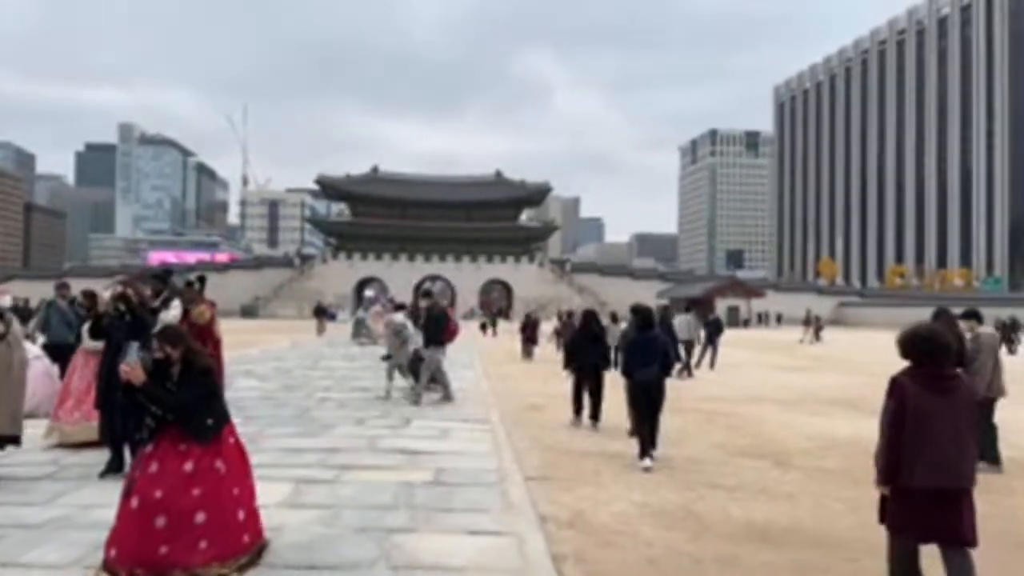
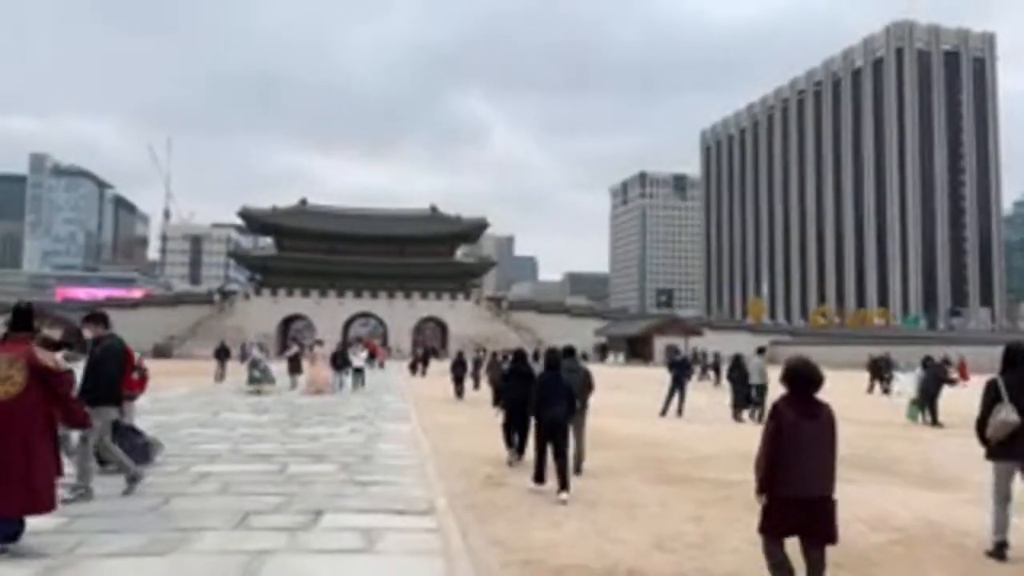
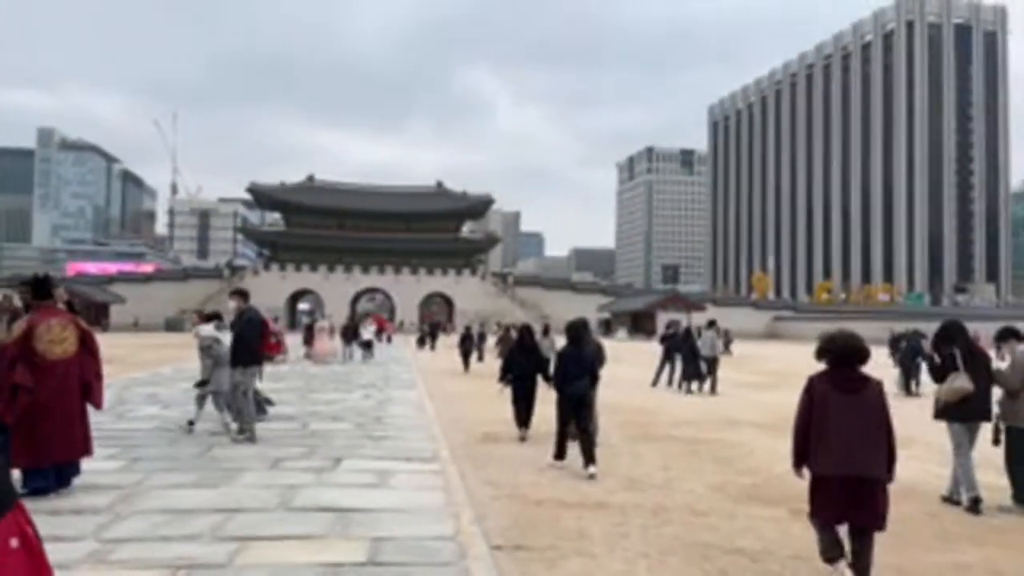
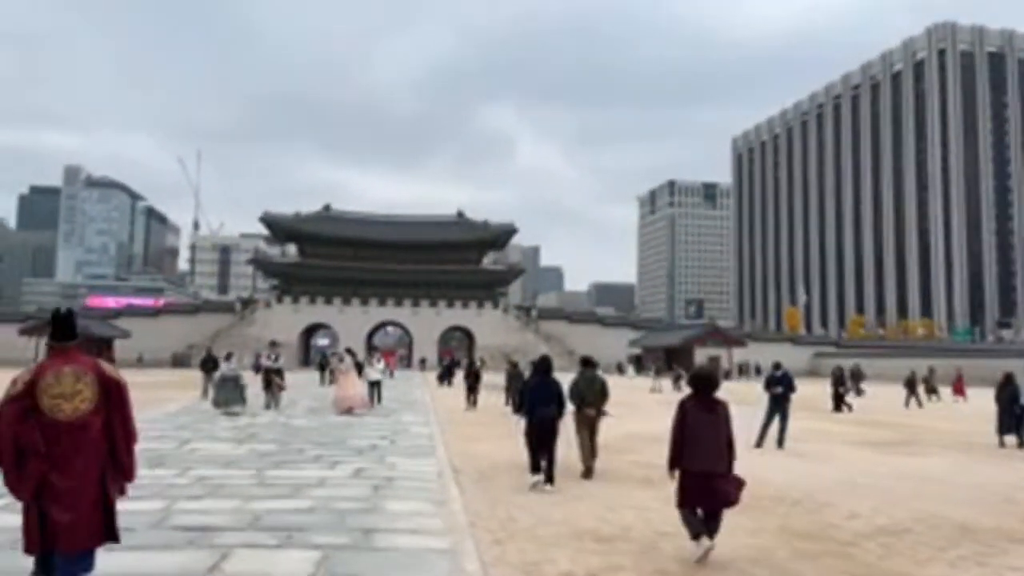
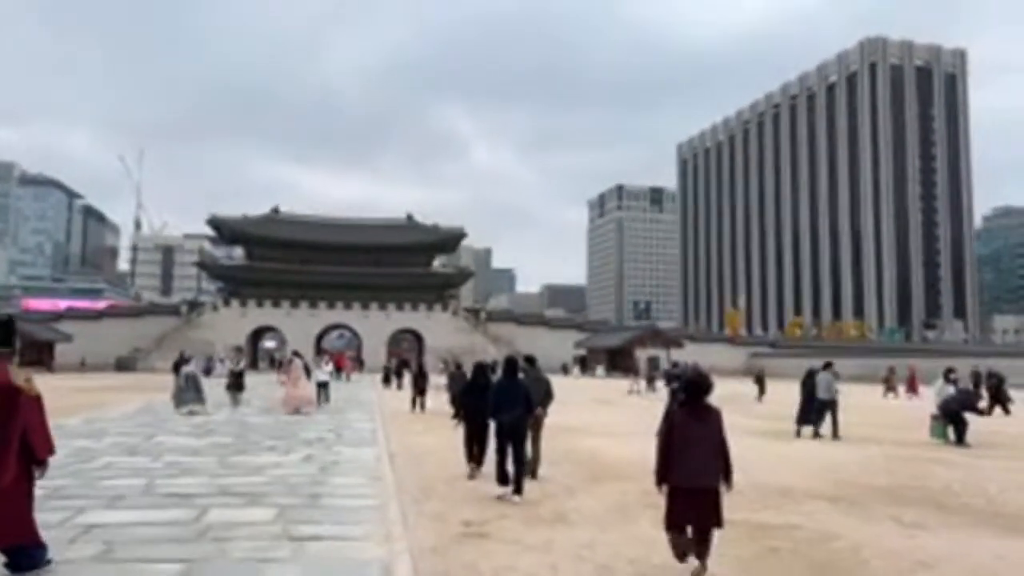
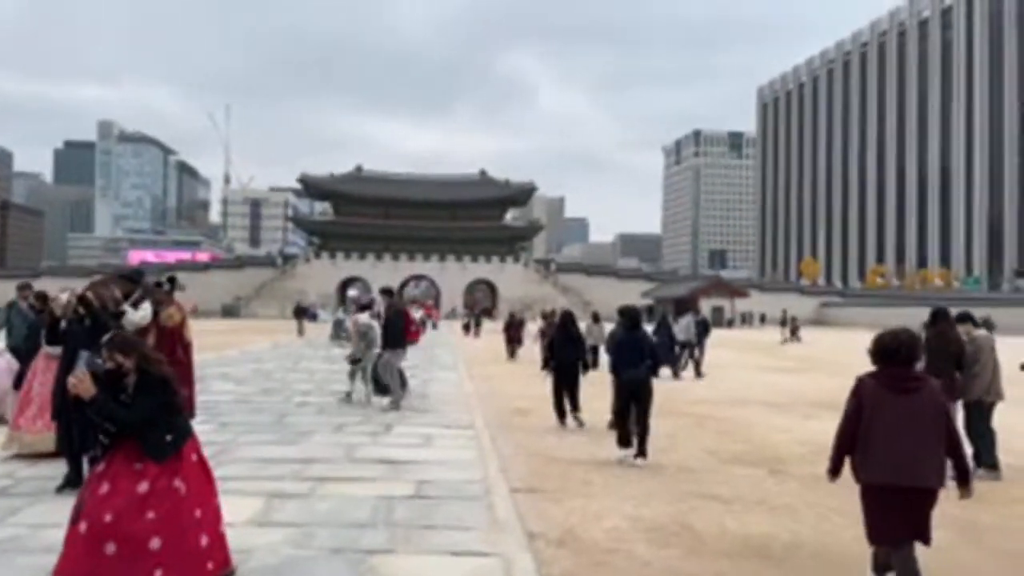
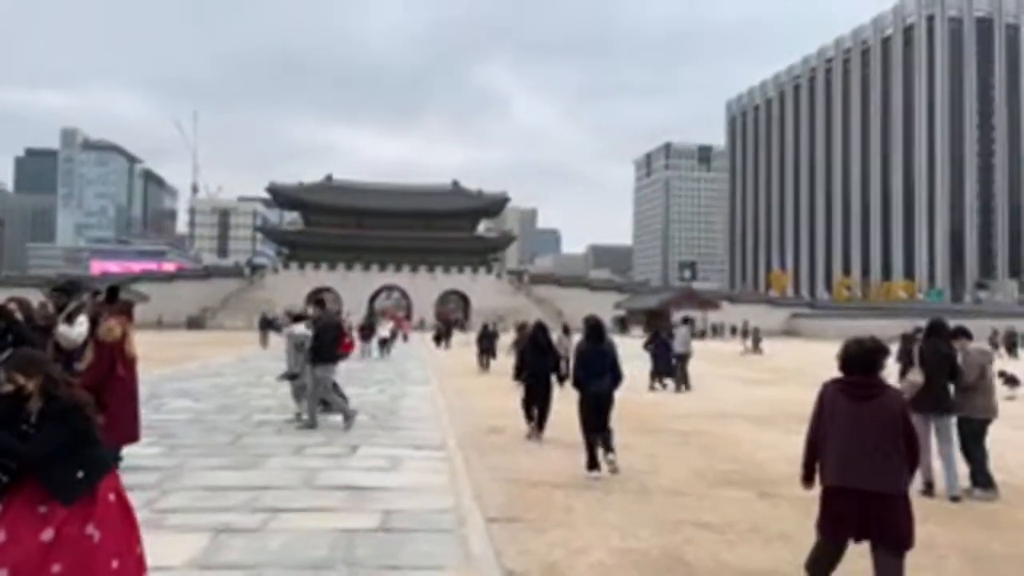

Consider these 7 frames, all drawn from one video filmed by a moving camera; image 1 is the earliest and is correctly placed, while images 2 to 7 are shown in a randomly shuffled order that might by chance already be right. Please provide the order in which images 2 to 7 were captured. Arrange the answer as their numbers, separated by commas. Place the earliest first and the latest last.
6, 7, 3, 2, 5, 4
